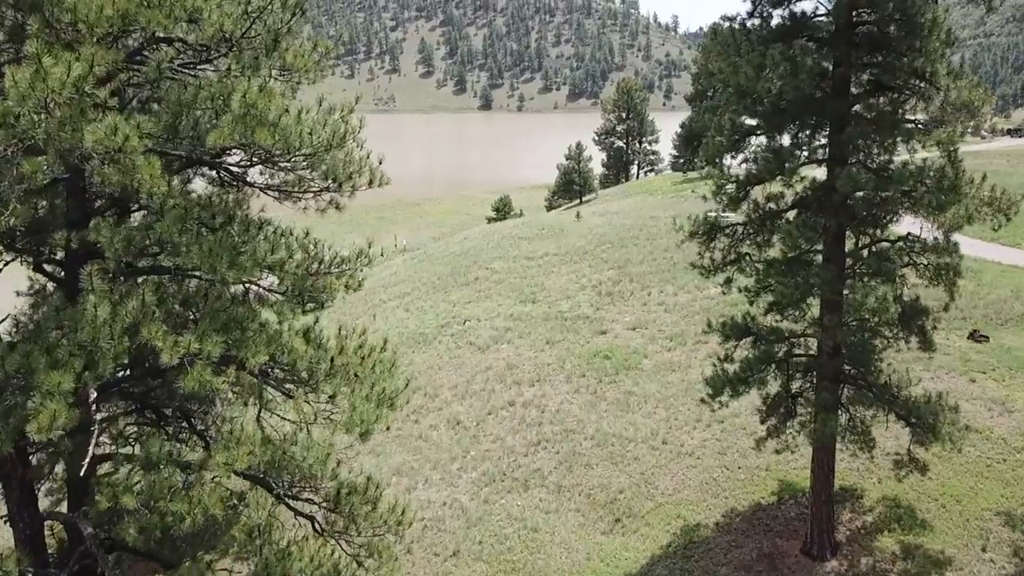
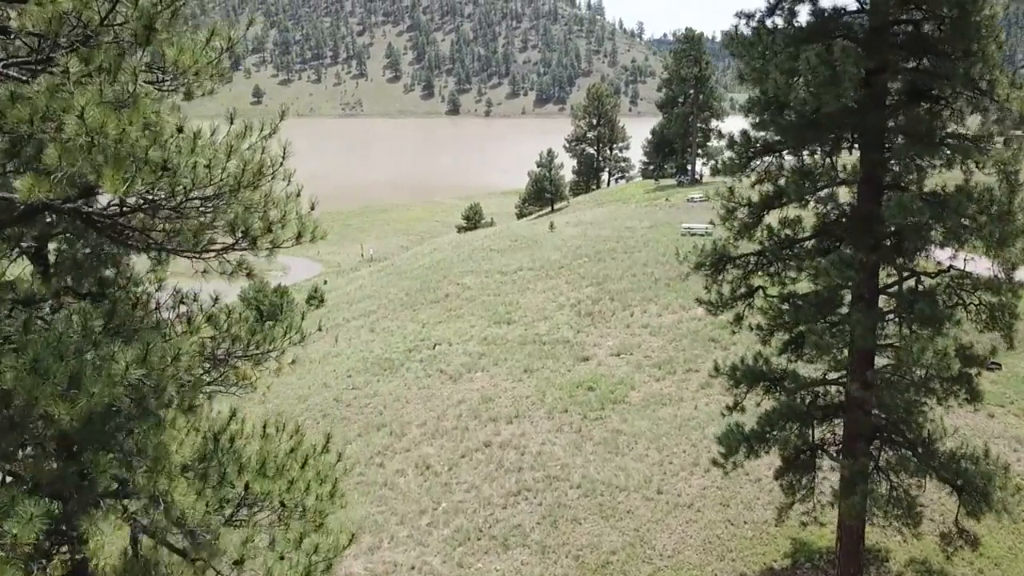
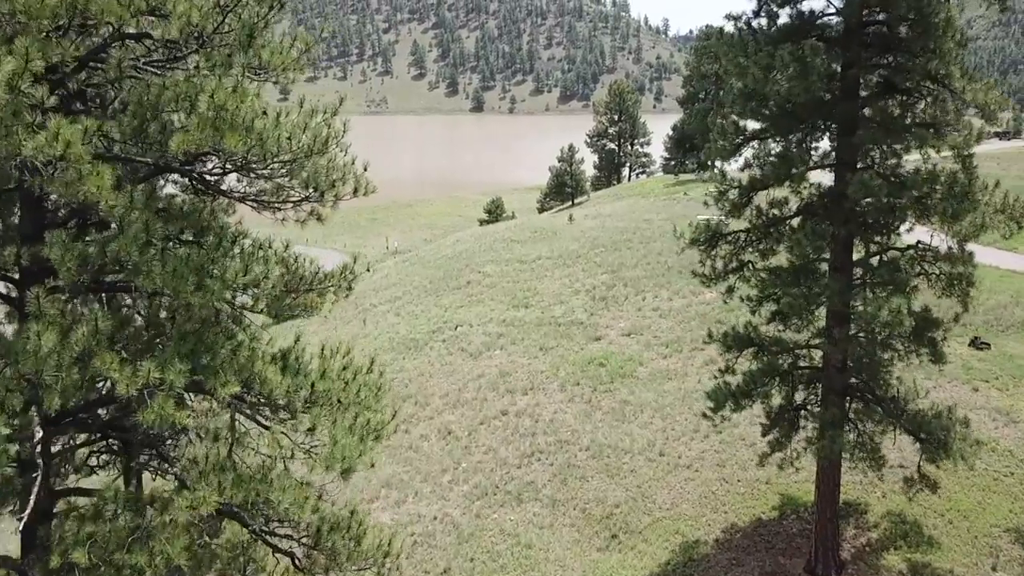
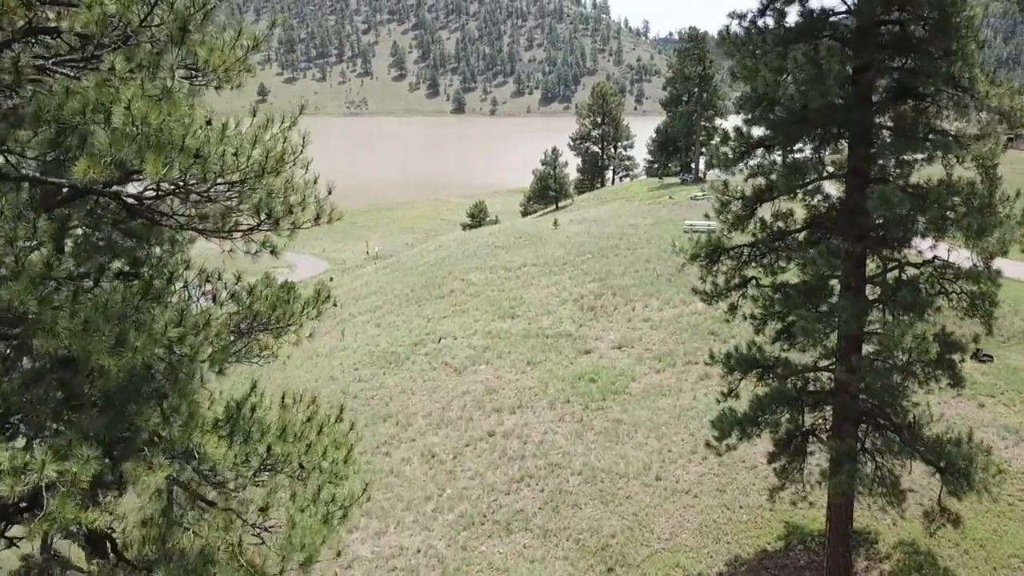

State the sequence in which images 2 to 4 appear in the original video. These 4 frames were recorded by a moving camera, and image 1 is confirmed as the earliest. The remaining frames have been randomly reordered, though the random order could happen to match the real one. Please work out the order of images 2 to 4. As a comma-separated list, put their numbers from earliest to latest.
3, 4, 2
